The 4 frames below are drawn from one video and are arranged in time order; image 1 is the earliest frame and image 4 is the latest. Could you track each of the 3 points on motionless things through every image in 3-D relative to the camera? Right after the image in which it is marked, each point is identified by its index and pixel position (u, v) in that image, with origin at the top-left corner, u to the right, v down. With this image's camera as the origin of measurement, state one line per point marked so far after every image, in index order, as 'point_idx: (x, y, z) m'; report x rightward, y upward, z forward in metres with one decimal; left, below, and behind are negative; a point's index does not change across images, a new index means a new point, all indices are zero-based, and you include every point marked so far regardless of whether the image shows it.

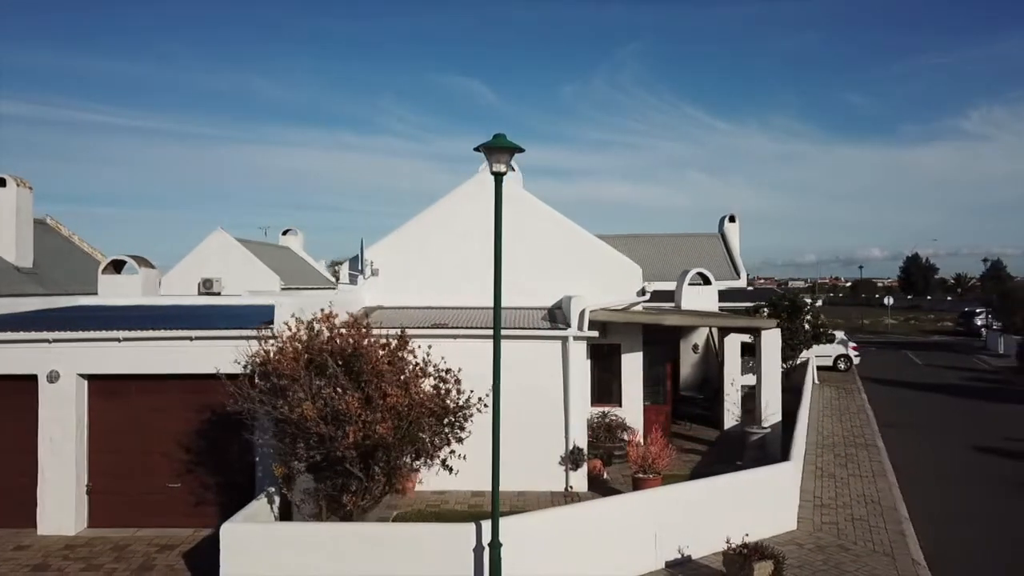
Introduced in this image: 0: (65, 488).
0: (-5.9, -2.7, +10.0) m
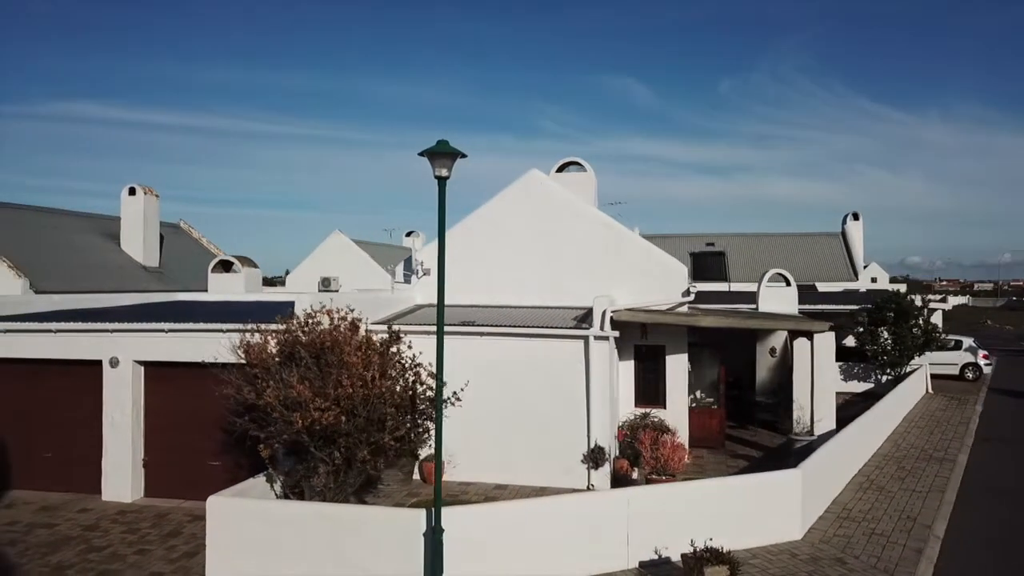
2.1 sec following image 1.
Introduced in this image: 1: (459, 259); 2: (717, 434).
0: (-5.9, -2.6, +11.4) m
1: (-1.1, +0.6, +15.7) m
2: (+4.3, -3.0, +15.7) m
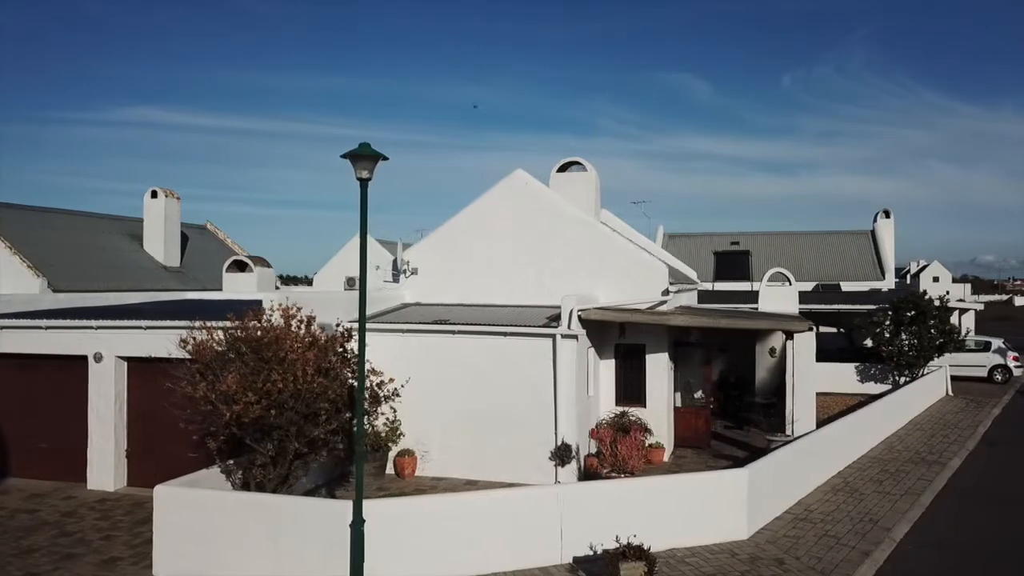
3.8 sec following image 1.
0: (-6.4, -2.6, +12.0) m
1: (-1.4, +0.6, +16.0) m
2: (+4.0, -3.0, +15.7) m
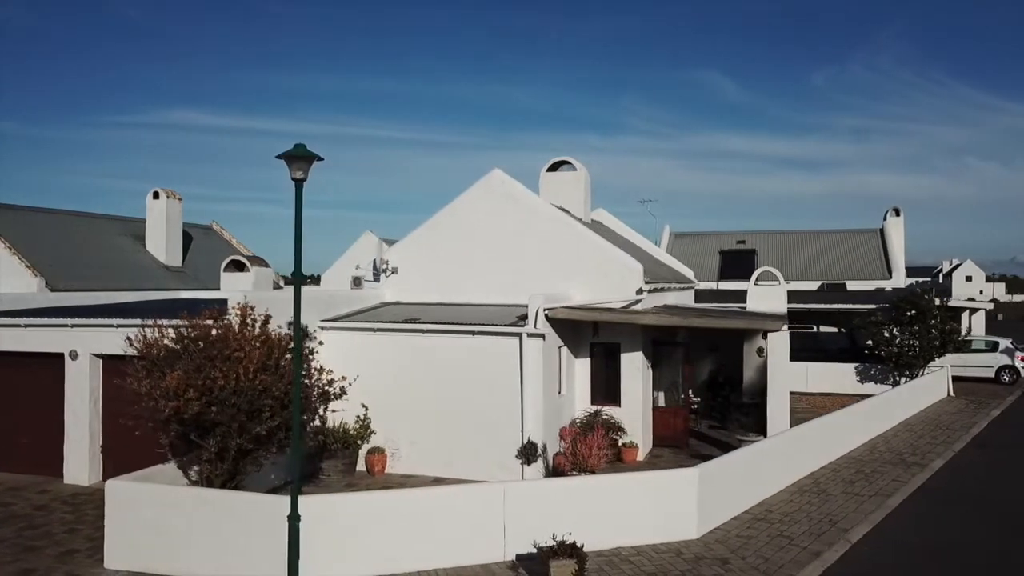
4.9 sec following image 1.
0: (-7.0, -2.6, +12.3) m
1: (-1.8, +0.7, +16.1) m
2: (+3.5, -3.0, +15.6) m
